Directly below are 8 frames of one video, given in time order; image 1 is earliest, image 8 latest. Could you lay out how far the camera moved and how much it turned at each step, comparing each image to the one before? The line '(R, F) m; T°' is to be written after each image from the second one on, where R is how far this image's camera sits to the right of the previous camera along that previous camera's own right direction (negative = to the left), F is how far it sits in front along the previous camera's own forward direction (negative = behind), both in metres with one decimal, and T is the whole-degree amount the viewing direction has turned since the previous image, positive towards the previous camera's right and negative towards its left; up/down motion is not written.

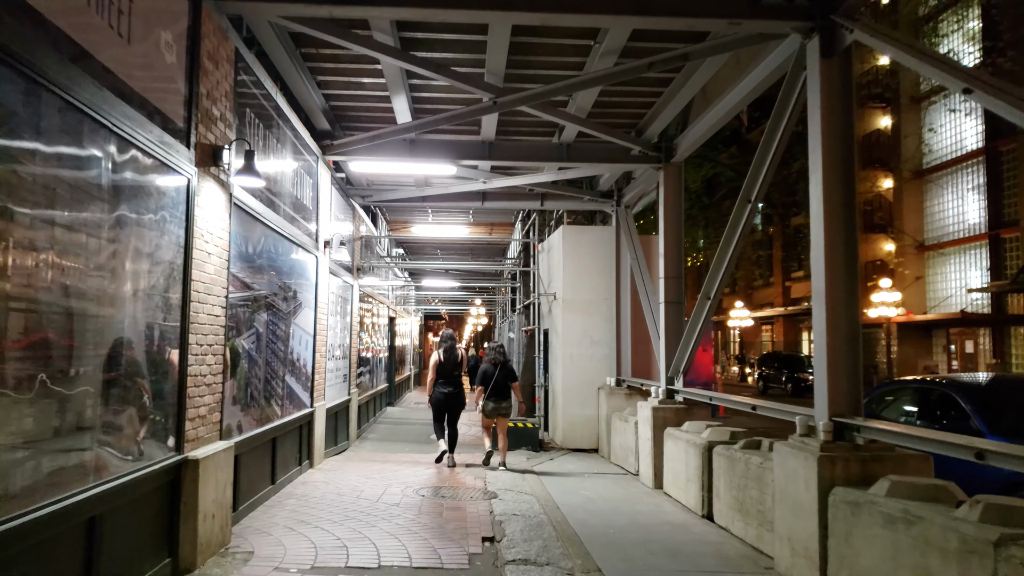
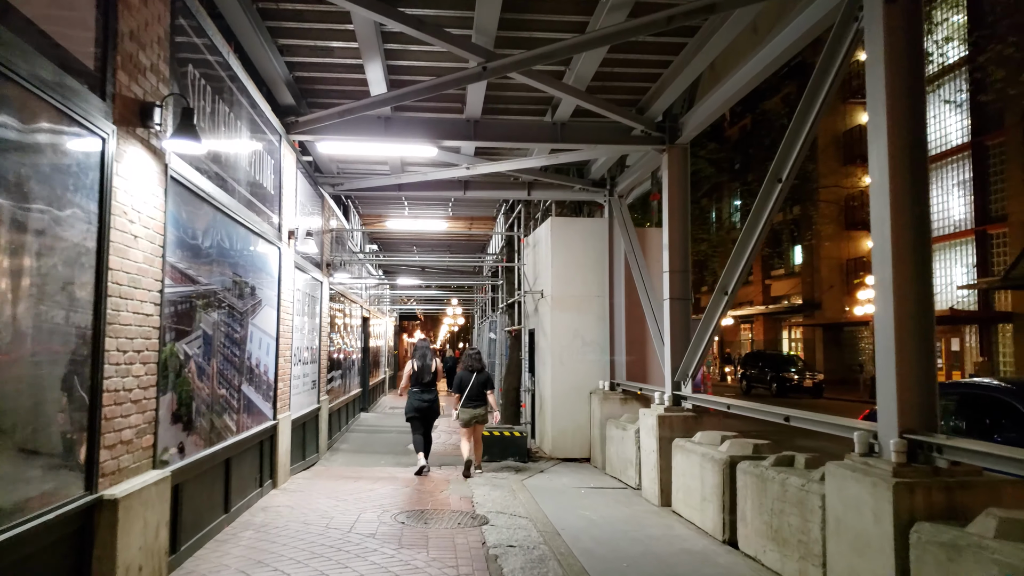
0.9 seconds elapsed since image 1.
(-0.2, +1.0) m; +2°
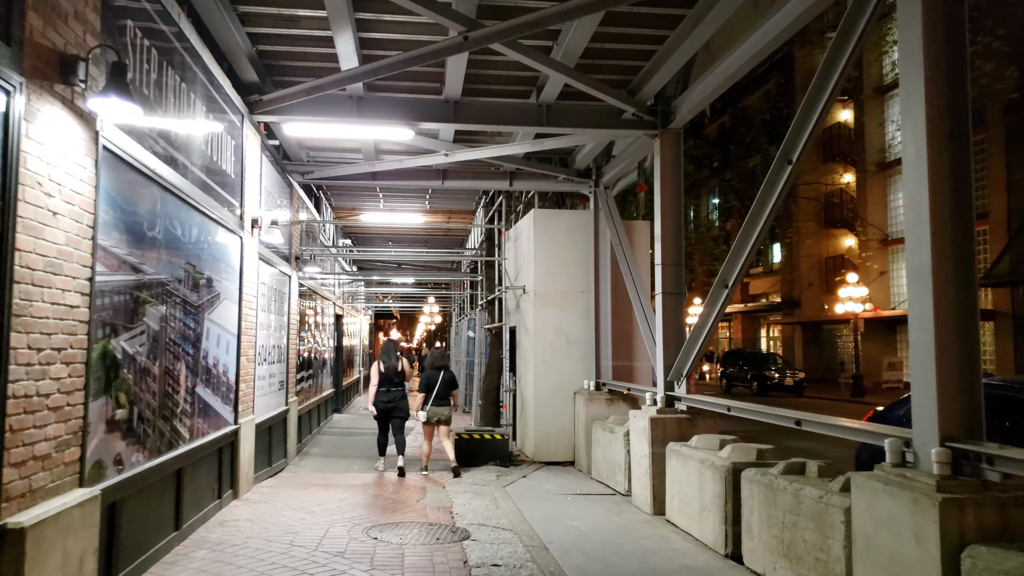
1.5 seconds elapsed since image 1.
(-0.1, +0.6) m; +2°
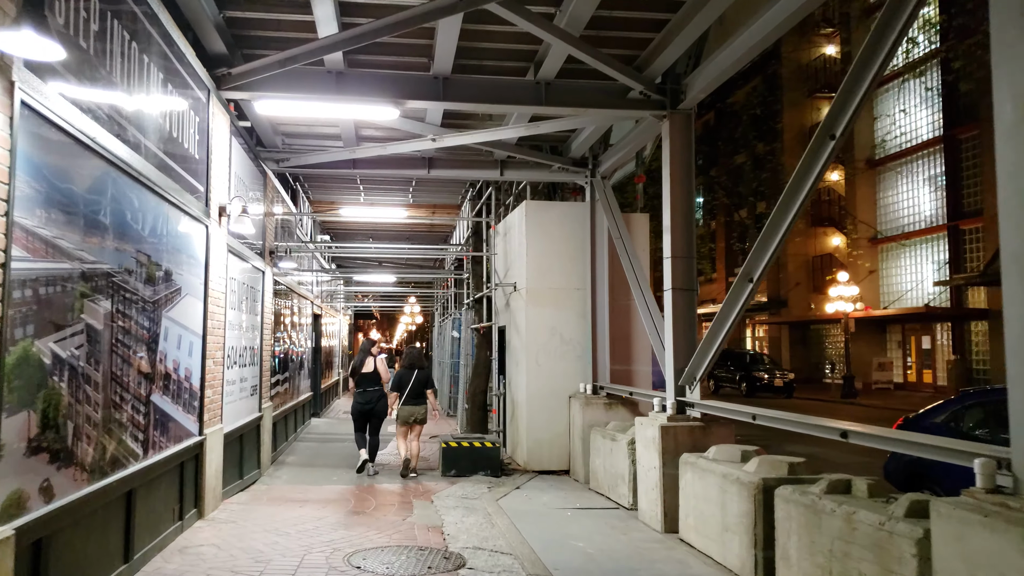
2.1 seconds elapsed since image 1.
(-0.1, +0.7) m; +1°
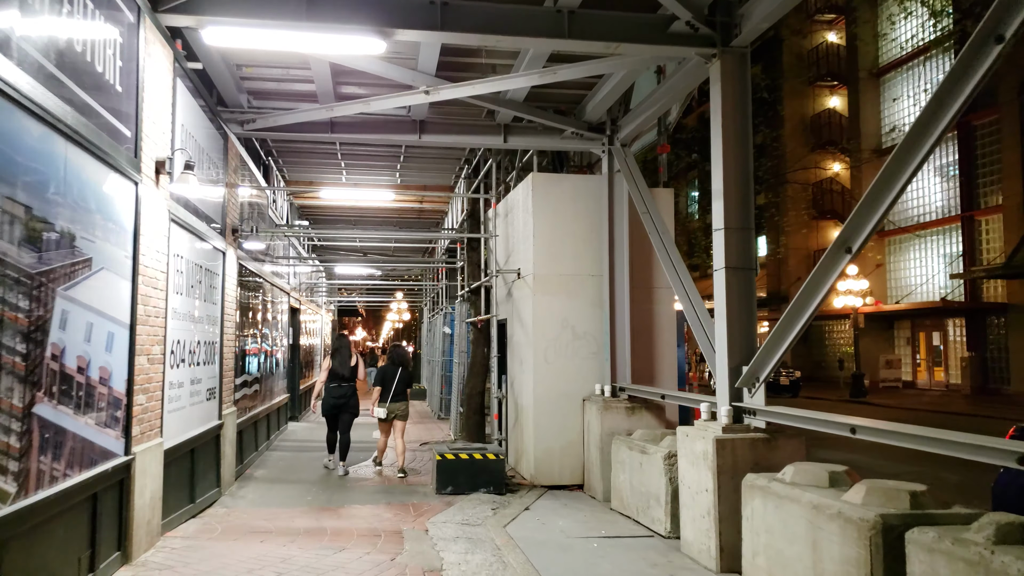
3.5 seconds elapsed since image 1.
(-0.2, +1.4) m; +1°
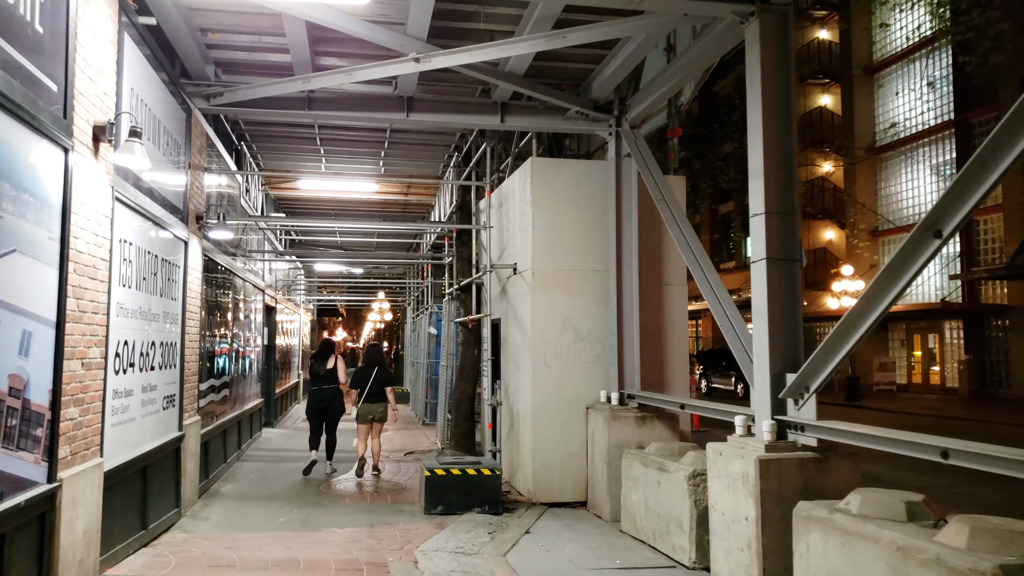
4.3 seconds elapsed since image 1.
(-0.2, +0.9) m; +1°
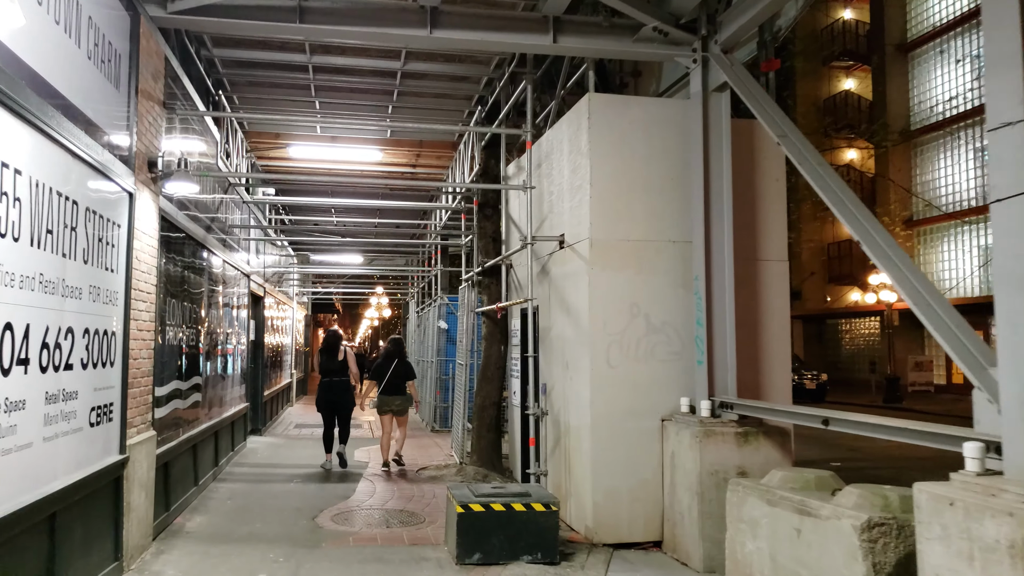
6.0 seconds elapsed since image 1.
(-0.5, +1.9) m; 0°
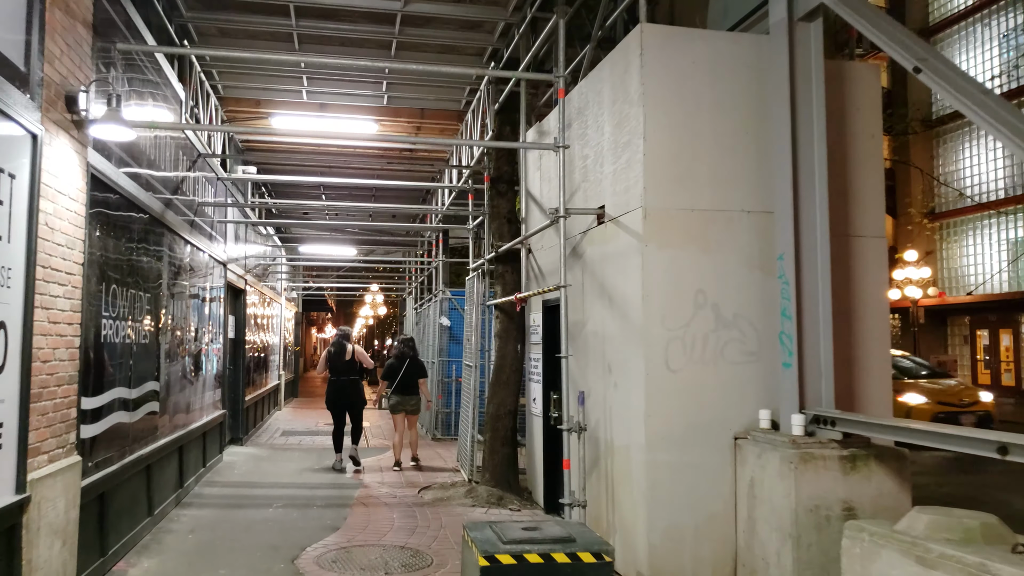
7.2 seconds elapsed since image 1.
(-0.2, +1.4) m; 0°
